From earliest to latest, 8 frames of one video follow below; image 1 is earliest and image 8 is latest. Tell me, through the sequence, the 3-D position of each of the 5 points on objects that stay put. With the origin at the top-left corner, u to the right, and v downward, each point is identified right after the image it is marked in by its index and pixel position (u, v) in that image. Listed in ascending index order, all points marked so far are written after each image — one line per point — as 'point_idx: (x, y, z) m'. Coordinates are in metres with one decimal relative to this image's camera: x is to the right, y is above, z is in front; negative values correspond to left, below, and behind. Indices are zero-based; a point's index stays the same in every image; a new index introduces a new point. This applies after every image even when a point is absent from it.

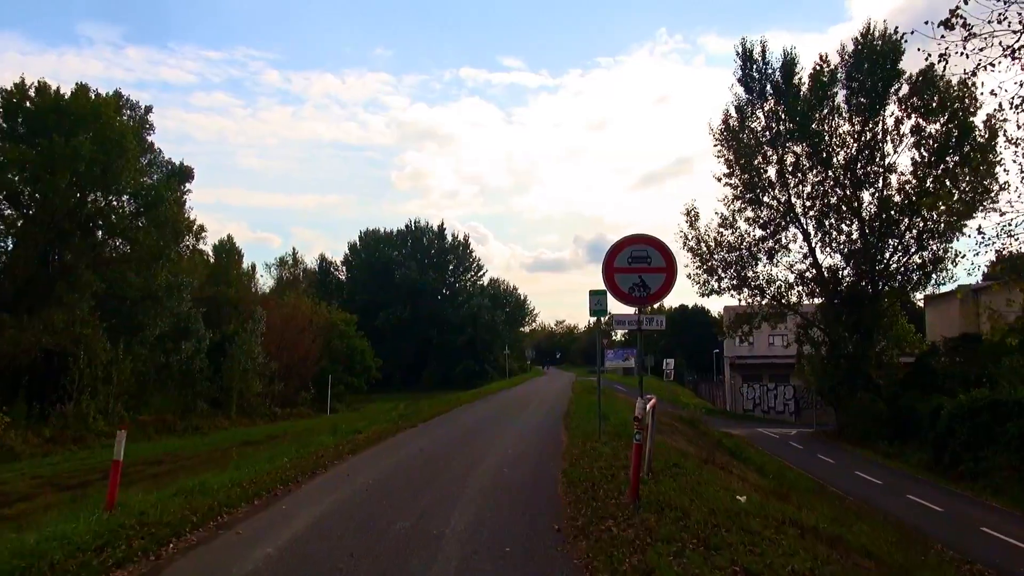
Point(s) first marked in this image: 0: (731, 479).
0: (+2.6, -2.3, +10.7) m
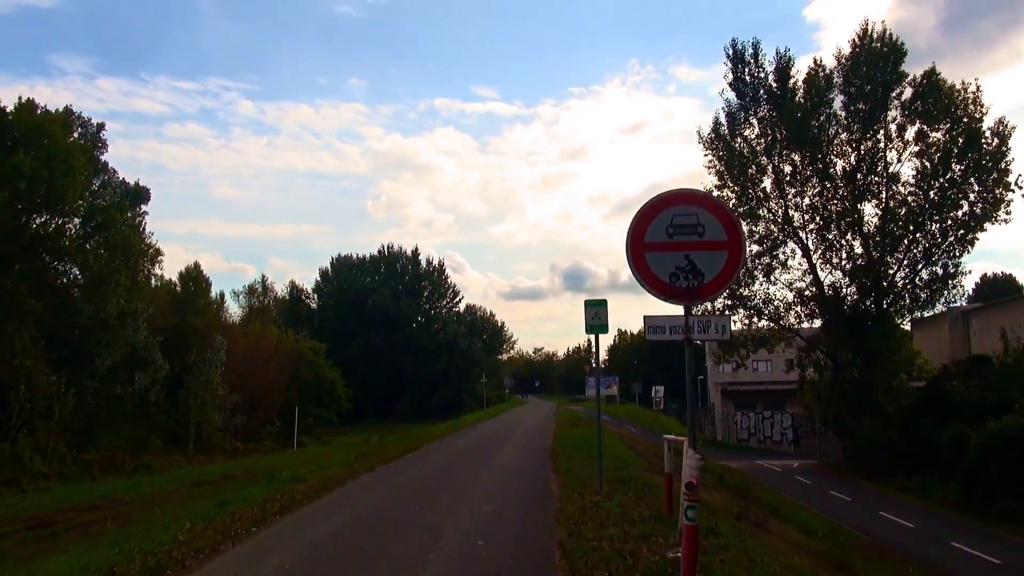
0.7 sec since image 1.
0: (+2.4, -2.3, +8.0) m
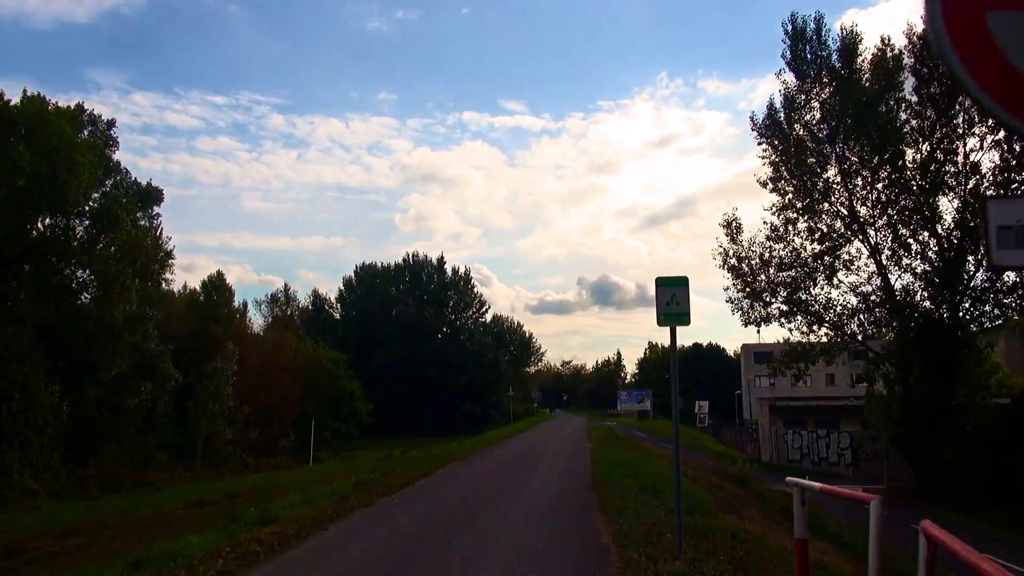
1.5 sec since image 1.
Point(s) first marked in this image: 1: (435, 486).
0: (+2.6, -2.1, +4.9) m
1: (-1.6, -4.1, +18.9) m
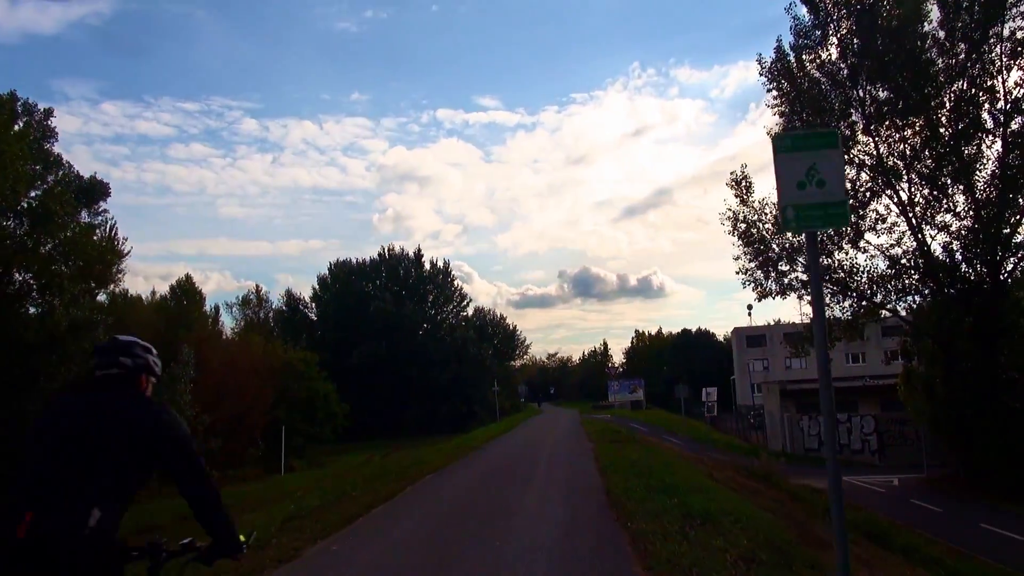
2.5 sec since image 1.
0: (+2.7, -1.5, +1.3) m
1: (-1.8, -3.7, +15.2) m
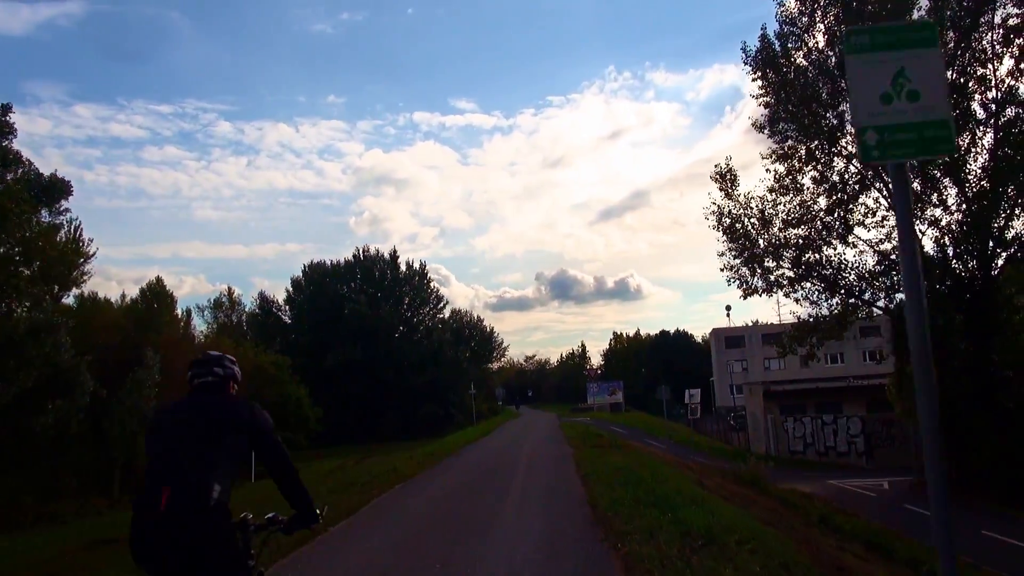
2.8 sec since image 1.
0: (+2.6, -1.4, +0.3) m
1: (-2.1, -3.6, +14.1) m
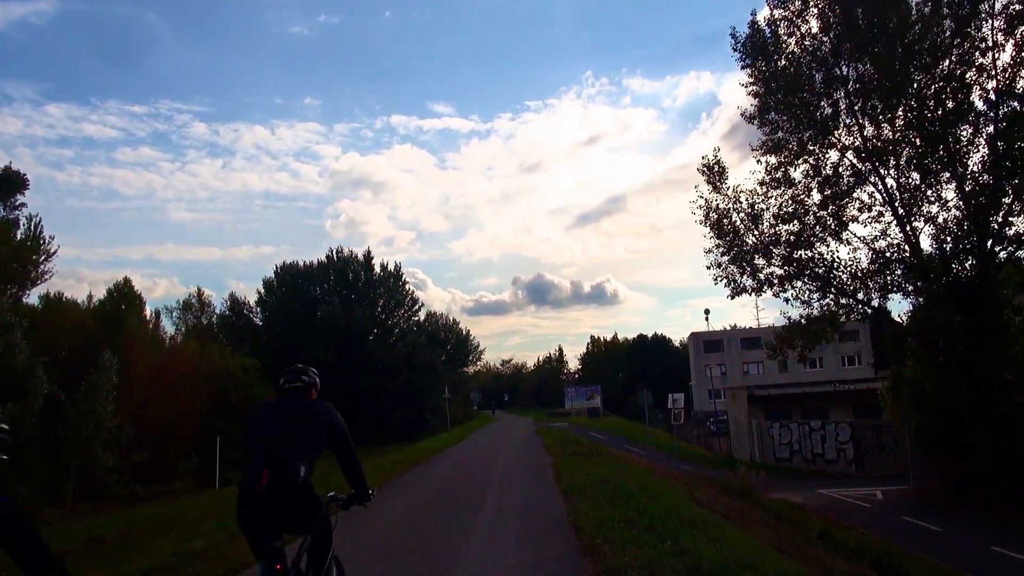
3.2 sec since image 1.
0: (+2.6, -1.2, -1.0) m
1: (-2.5, -3.5, +12.7) m
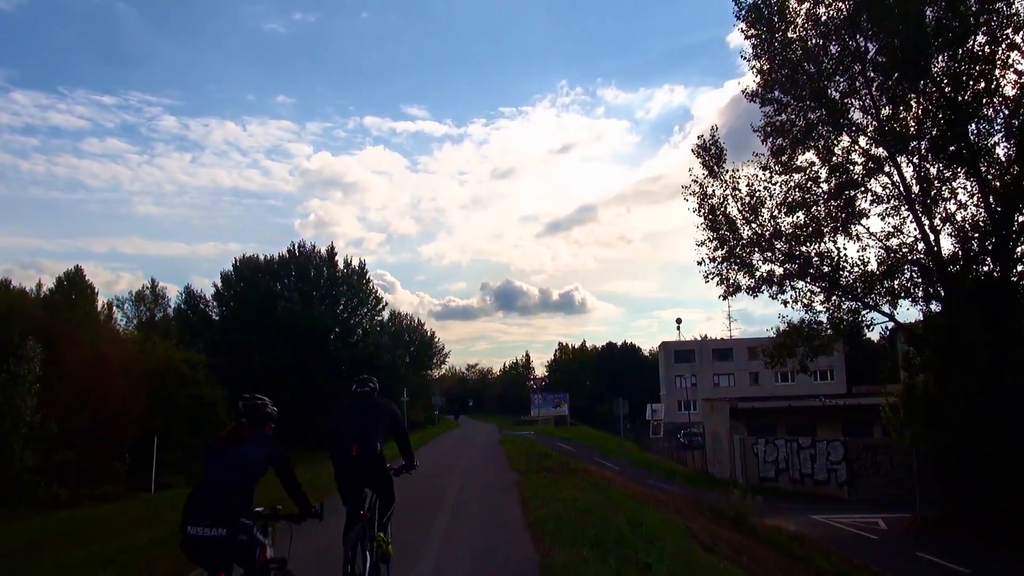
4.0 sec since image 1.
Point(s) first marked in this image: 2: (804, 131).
0: (+2.6, -0.9, -3.6) m
1: (-3.0, -3.1, +9.8) m
2: (+6.3, +3.3, +19.6) m
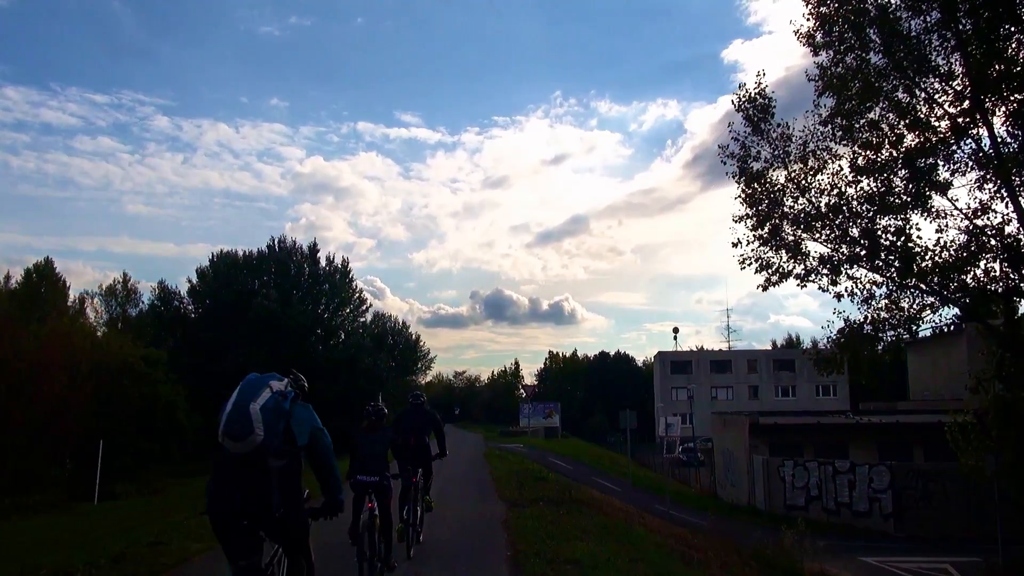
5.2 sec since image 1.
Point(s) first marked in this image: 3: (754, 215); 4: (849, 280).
0: (+2.8, -0.4, -7.5) m
1: (-3.1, -2.6, +5.8) m
2: (+6.3, +3.5, +15.8) m
3: (+4.4, +1.3, +16.2) m
4: (+5.9, +0.1, +15.9) m
